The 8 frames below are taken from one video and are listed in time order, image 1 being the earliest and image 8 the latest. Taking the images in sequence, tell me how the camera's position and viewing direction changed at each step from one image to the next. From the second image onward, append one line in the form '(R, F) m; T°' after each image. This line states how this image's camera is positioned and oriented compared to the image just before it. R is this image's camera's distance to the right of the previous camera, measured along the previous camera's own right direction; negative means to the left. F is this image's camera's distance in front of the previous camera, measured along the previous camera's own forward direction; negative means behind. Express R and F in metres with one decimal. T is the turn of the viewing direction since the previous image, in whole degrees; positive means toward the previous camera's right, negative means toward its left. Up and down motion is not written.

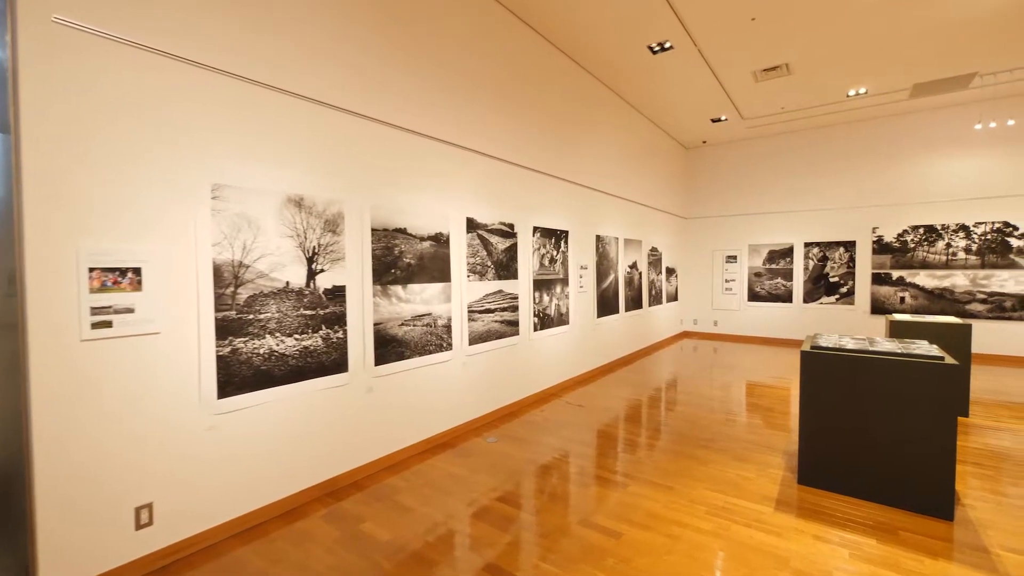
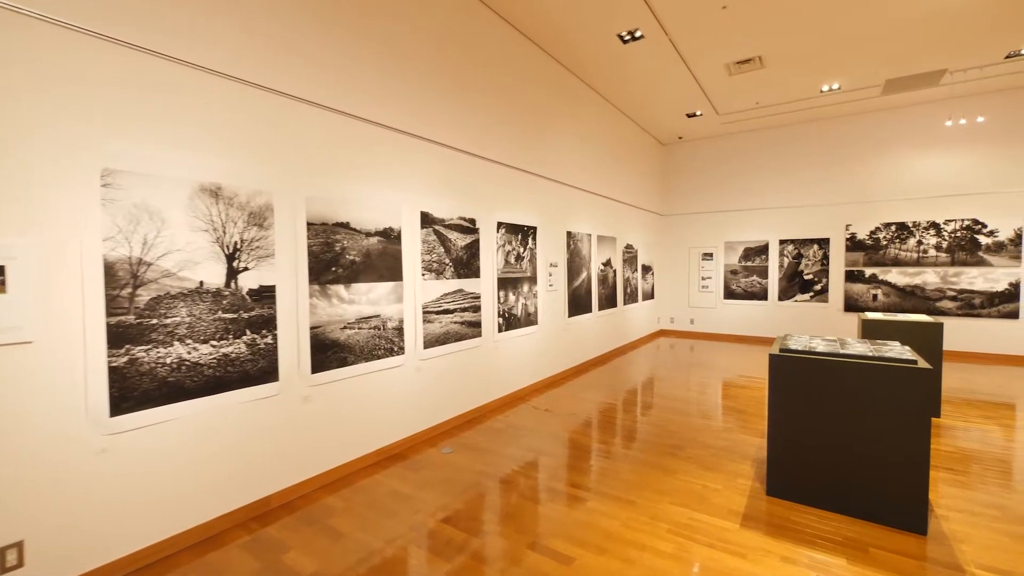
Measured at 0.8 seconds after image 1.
(+0.3, +0.3) m; +2°
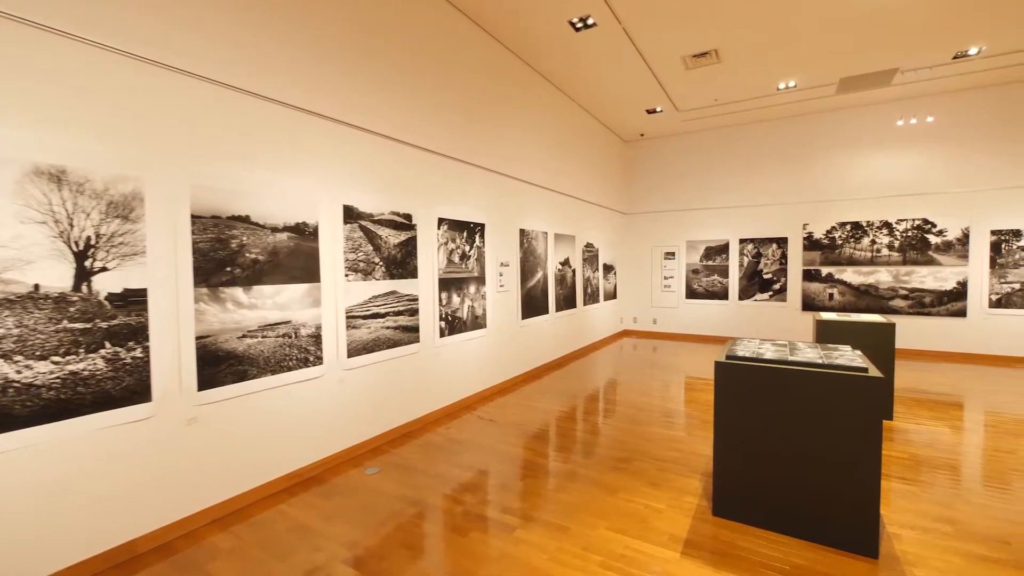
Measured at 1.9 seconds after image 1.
(+0.4, +0.4) m; +3°
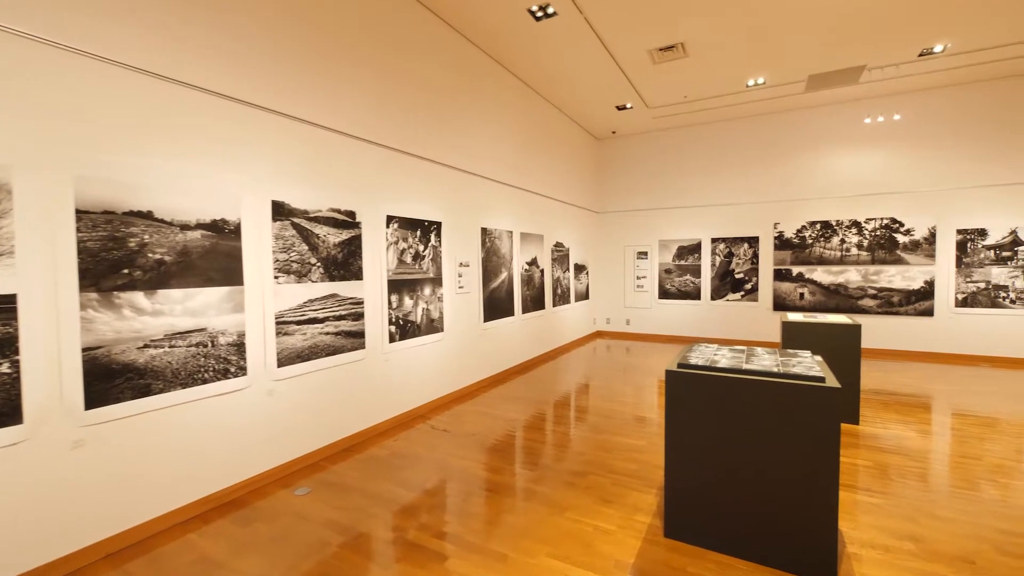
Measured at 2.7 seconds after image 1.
(+0.4, +0.3) m; +2°
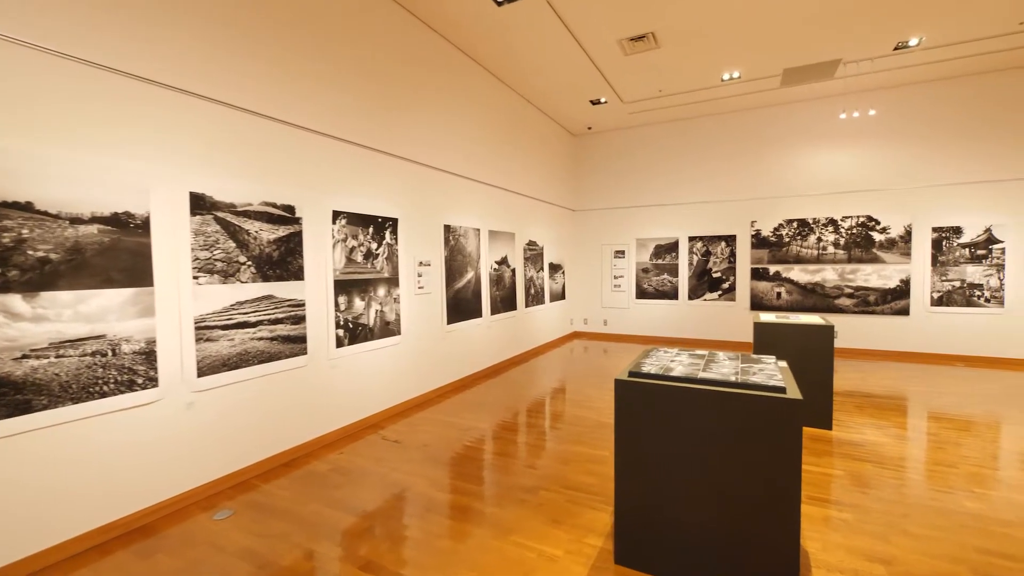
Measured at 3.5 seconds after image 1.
(+0.3, +0.3) m; +2°
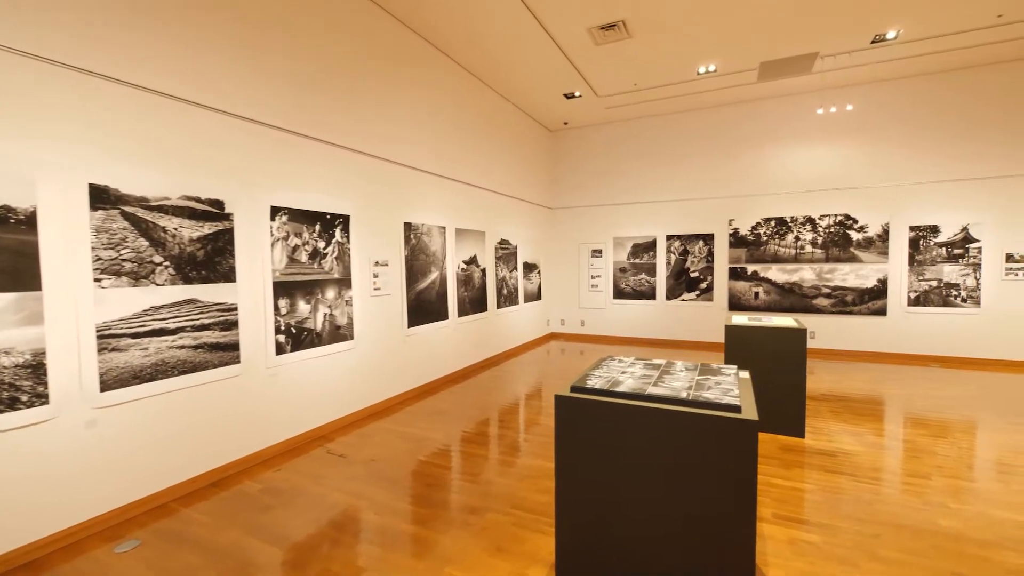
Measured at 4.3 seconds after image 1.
(+0.3, +0.3) m; +1°
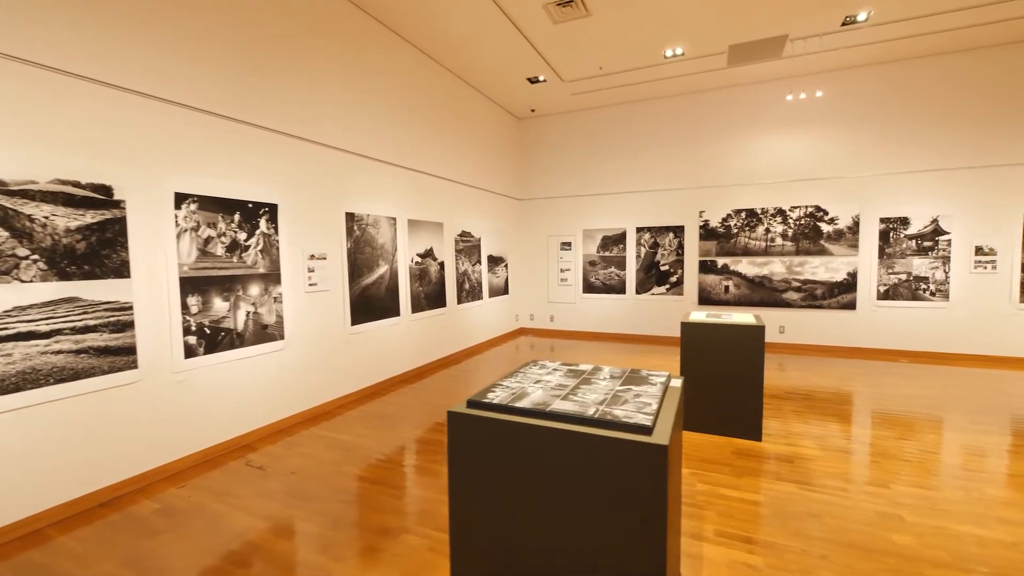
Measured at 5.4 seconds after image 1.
(+0.5, +0.3) m; +2°
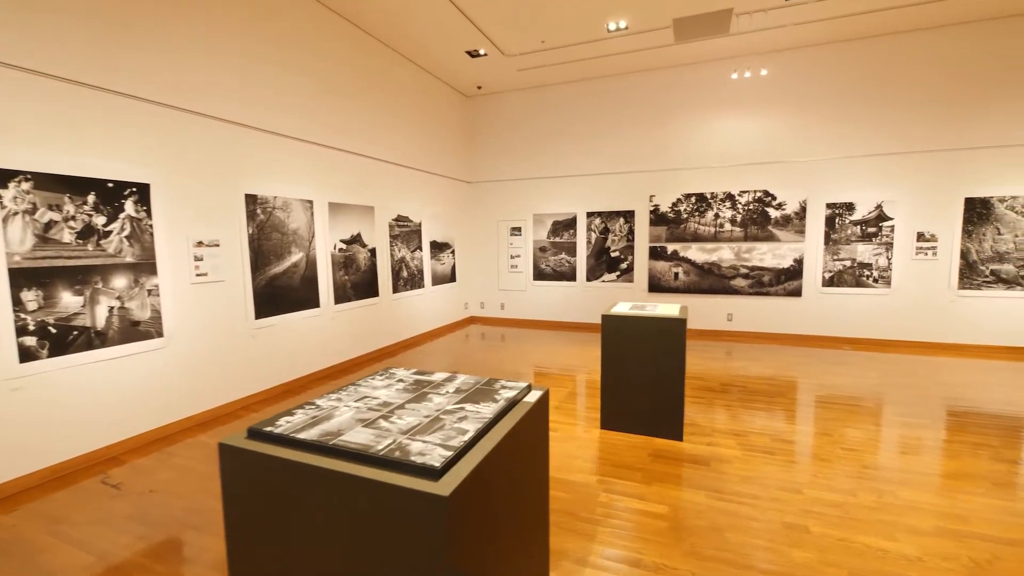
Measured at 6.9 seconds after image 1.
(+0.7, +0.4) m; +3°
